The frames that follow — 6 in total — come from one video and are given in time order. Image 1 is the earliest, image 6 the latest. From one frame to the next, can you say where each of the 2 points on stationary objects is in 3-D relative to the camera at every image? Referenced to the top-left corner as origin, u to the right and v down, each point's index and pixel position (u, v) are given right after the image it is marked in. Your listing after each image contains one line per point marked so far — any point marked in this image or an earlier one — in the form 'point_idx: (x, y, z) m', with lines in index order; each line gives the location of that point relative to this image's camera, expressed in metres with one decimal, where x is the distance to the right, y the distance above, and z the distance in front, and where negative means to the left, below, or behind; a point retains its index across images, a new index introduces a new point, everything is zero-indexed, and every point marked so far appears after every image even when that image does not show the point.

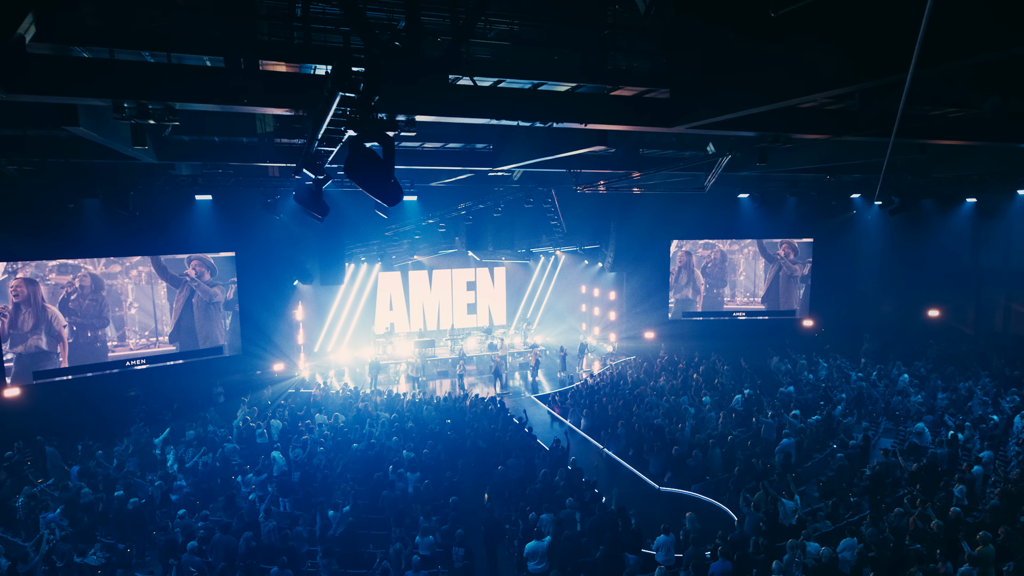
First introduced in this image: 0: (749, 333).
0: (+7.4, -1.5, +18.9) m
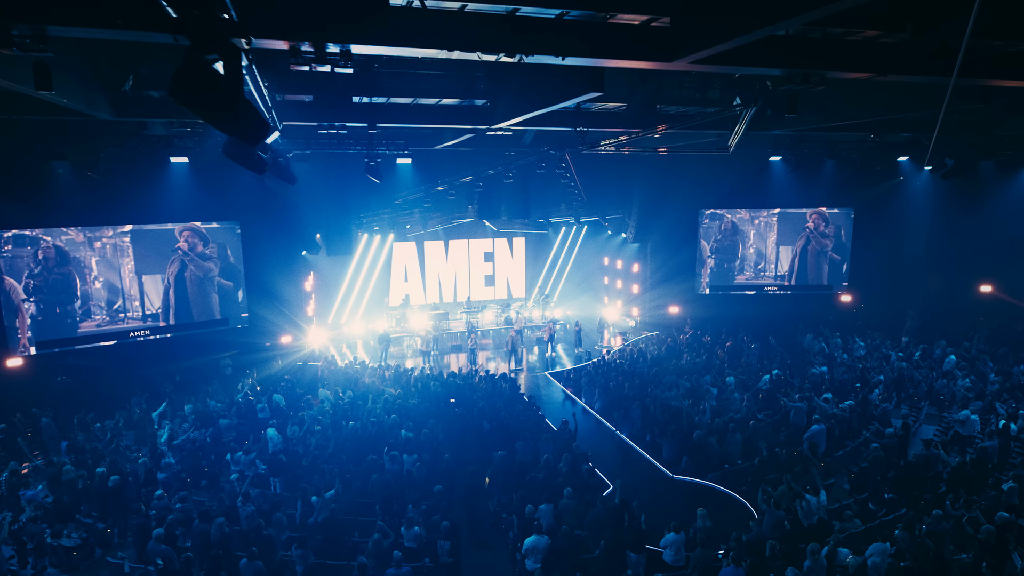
0: (+7.9, -0.7, +17.8) m
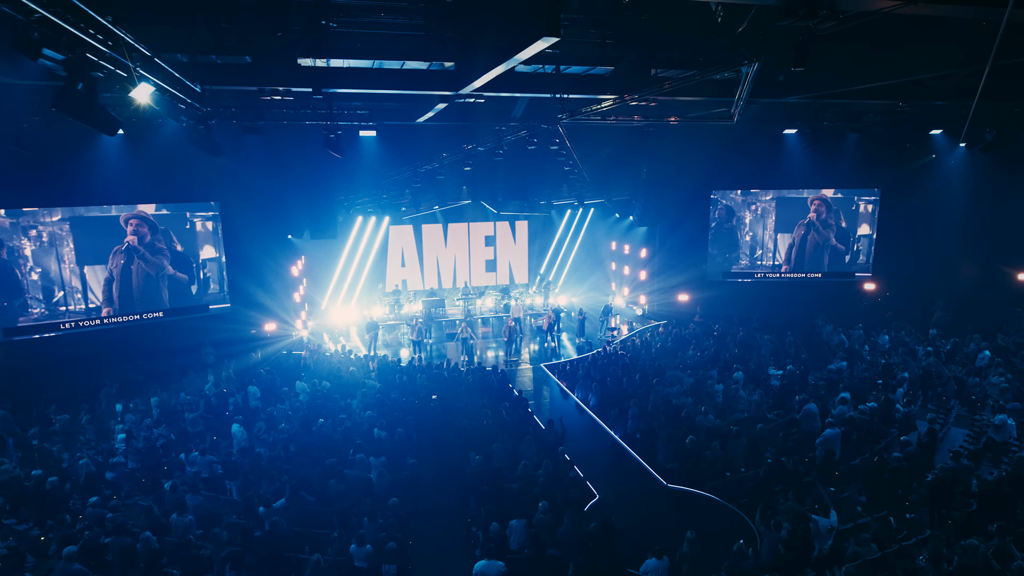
0: (+7.9, -0.3, +16.6) m
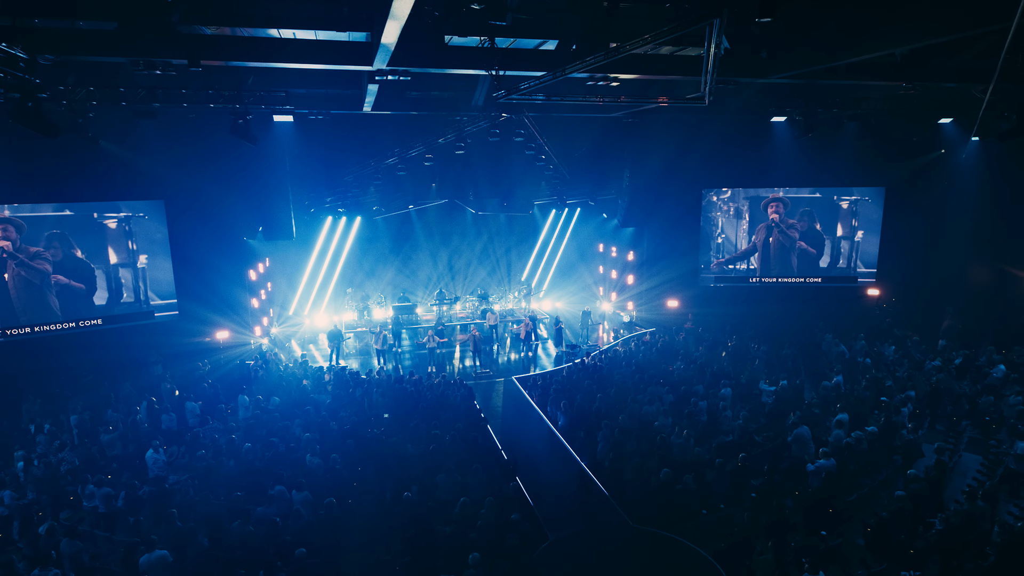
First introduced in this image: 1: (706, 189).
0: (+7.3, -0.5, +15.4) m
1: (+4.7, +2.4, +14.7) m
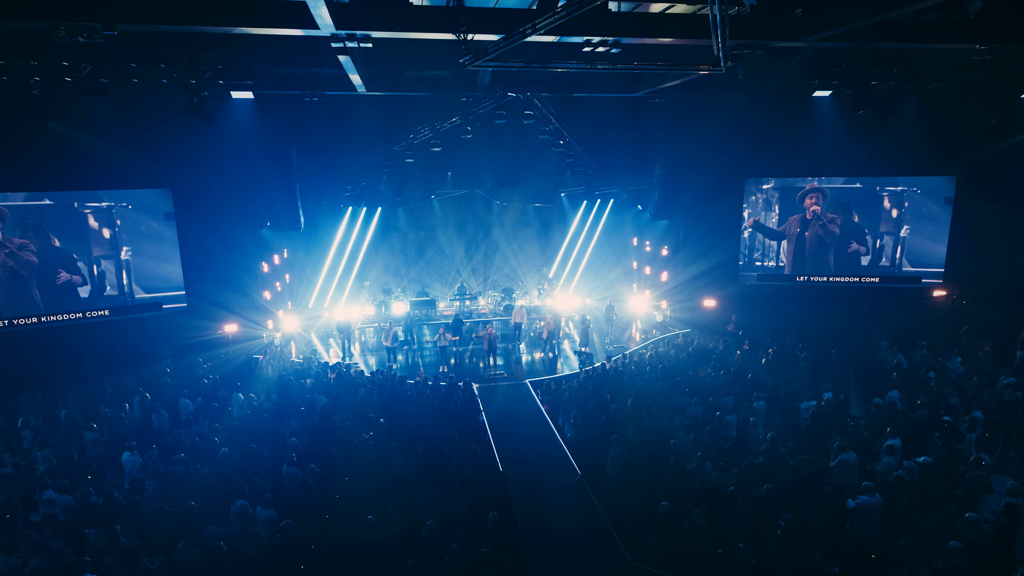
0: (+7.8, -0.5, +13.9) m
1: (+5.2, +2.5, +13.4) m
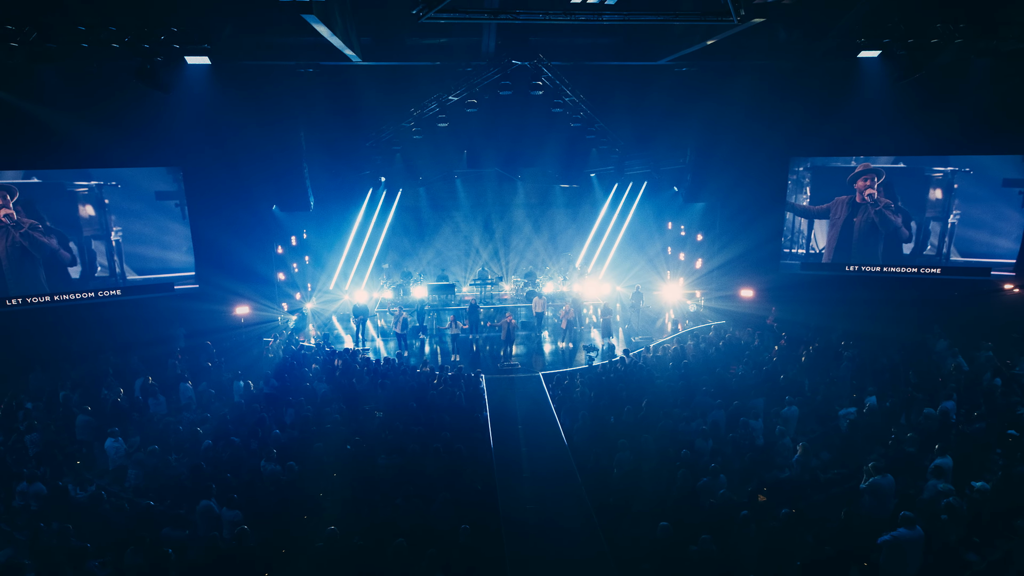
0: (+8.2, -0.3, +12.6) m
1: (+5.7, +2.7, +12.1) m
